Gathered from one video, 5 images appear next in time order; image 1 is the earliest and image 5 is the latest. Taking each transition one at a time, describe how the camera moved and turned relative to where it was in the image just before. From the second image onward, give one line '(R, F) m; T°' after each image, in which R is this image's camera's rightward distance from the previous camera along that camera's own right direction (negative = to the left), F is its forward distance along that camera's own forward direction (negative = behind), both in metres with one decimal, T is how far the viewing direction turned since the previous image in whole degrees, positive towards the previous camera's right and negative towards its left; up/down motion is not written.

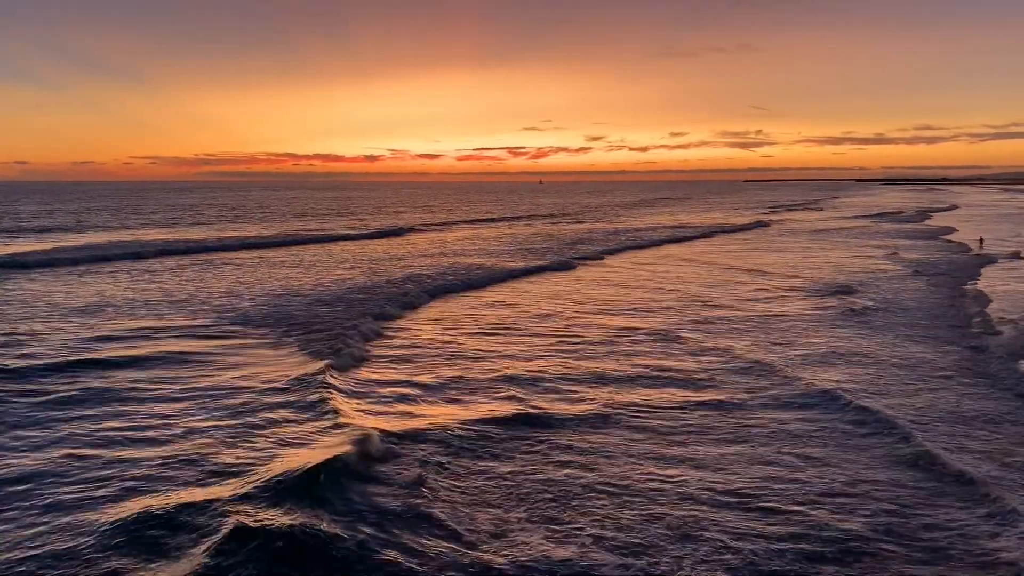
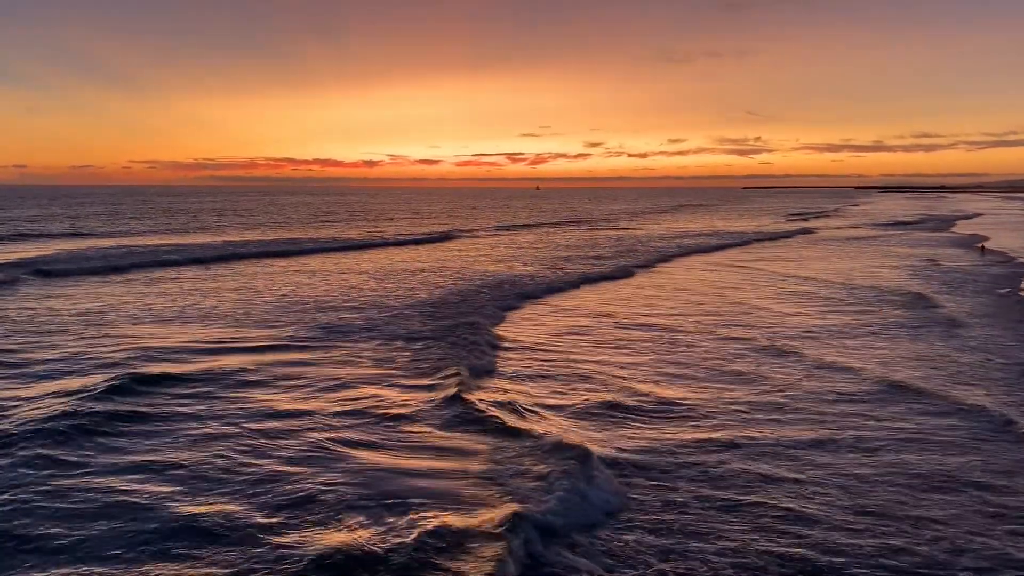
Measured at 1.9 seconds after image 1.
(-0.9, +0.9) m; 0°
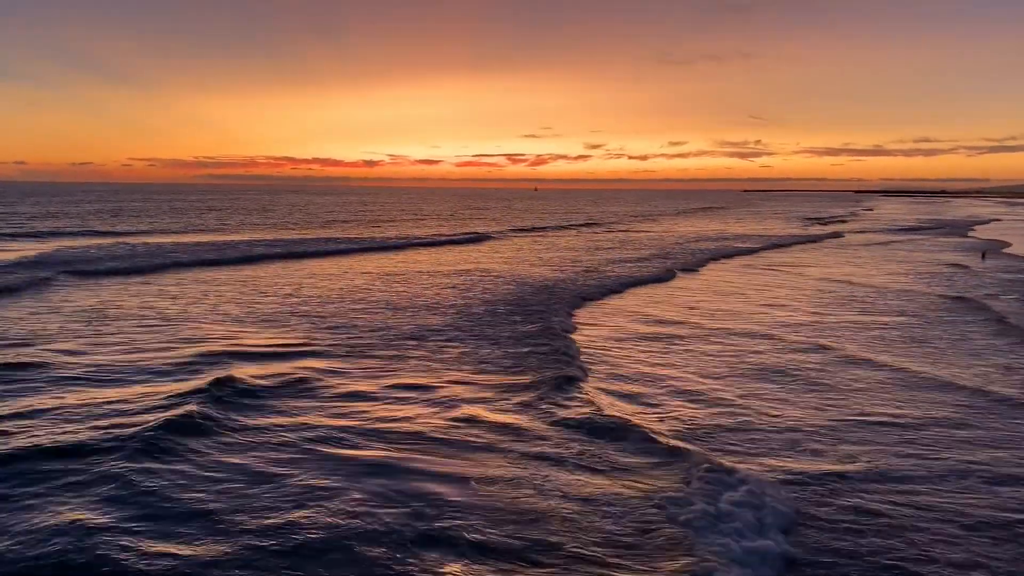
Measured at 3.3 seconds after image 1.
(-0.8, +0.5) m; 0°
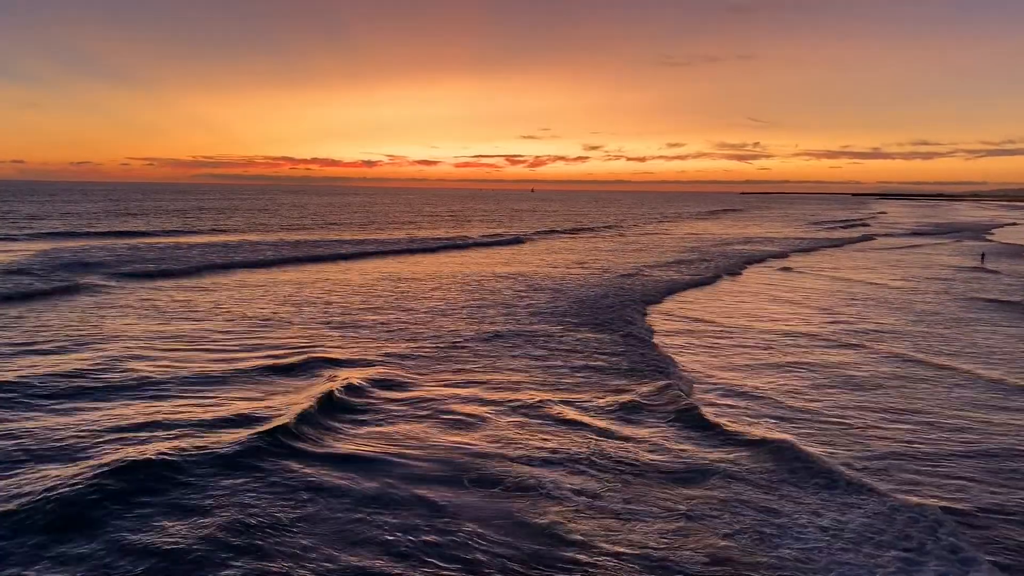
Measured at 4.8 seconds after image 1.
(-1.3, +0.6) m; 0°
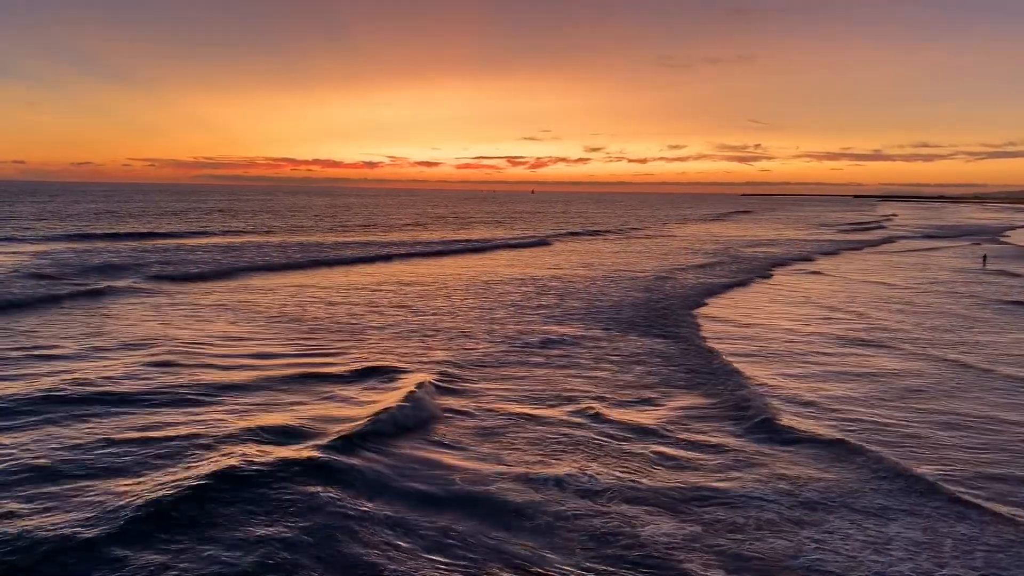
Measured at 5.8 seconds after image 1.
(-0.9, +0.4) m; 0°
